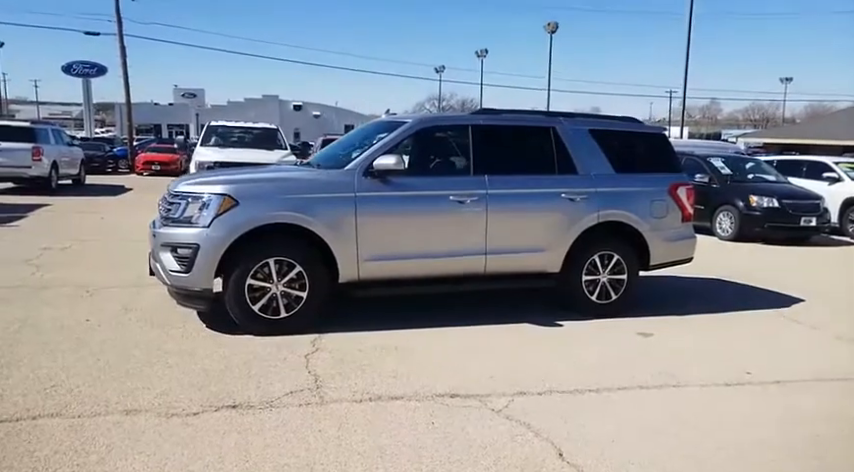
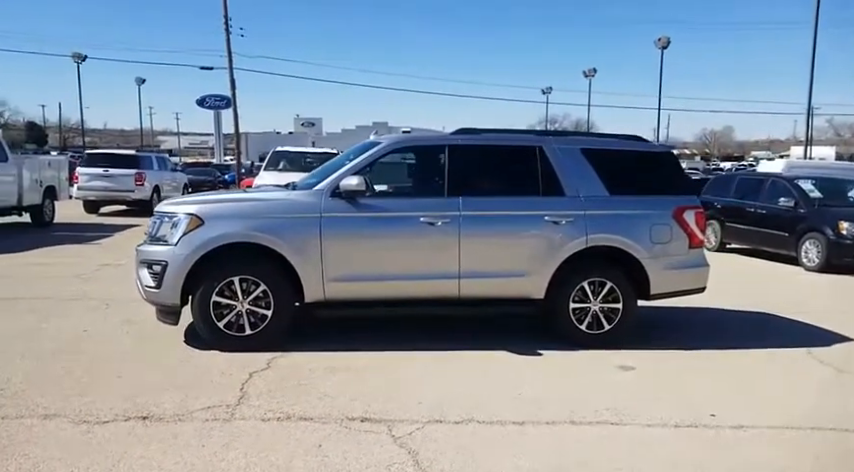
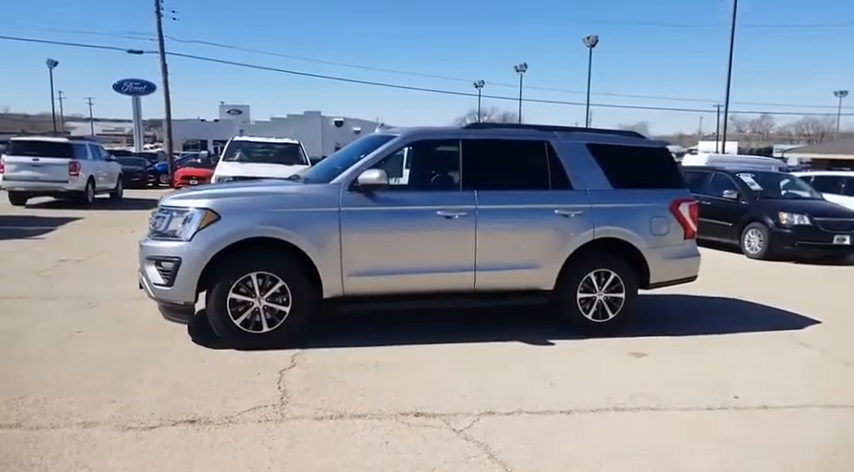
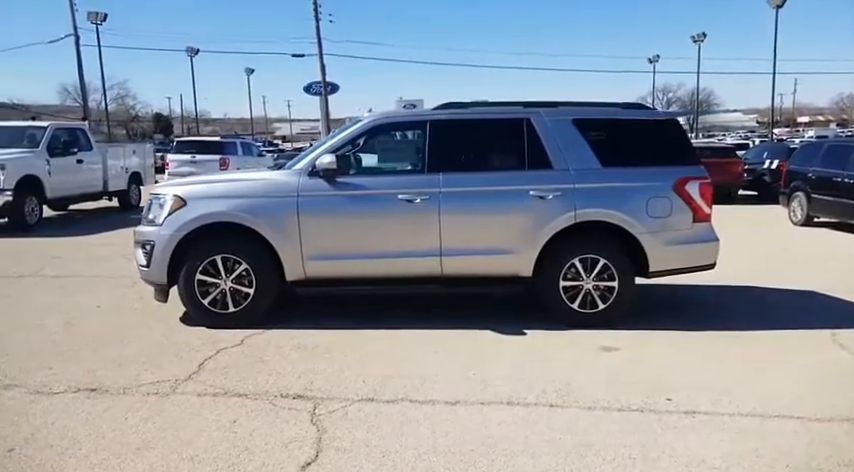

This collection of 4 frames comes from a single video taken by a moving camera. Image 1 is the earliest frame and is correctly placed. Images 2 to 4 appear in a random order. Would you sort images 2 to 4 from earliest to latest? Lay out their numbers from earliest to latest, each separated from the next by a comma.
3, 2, 4
